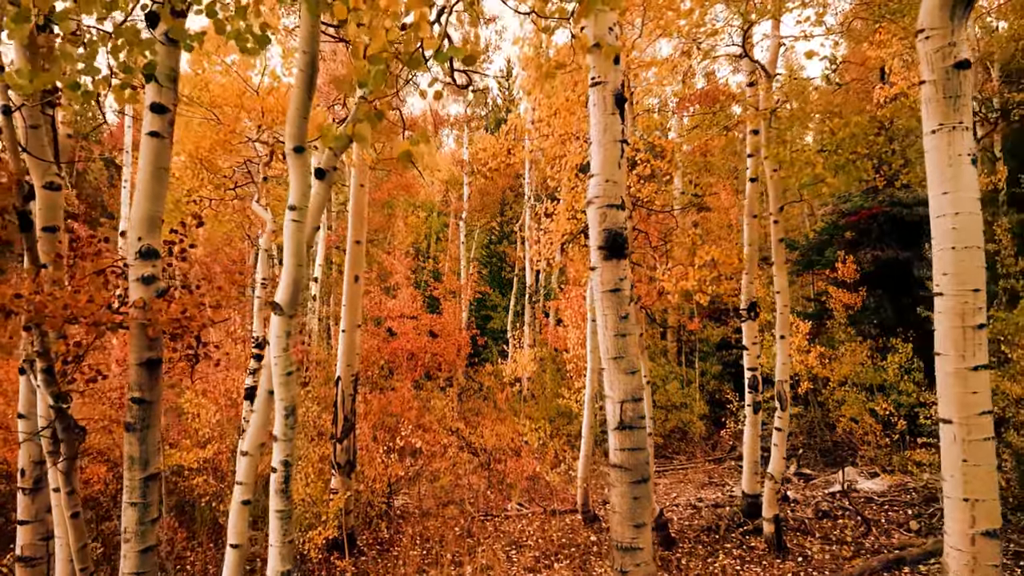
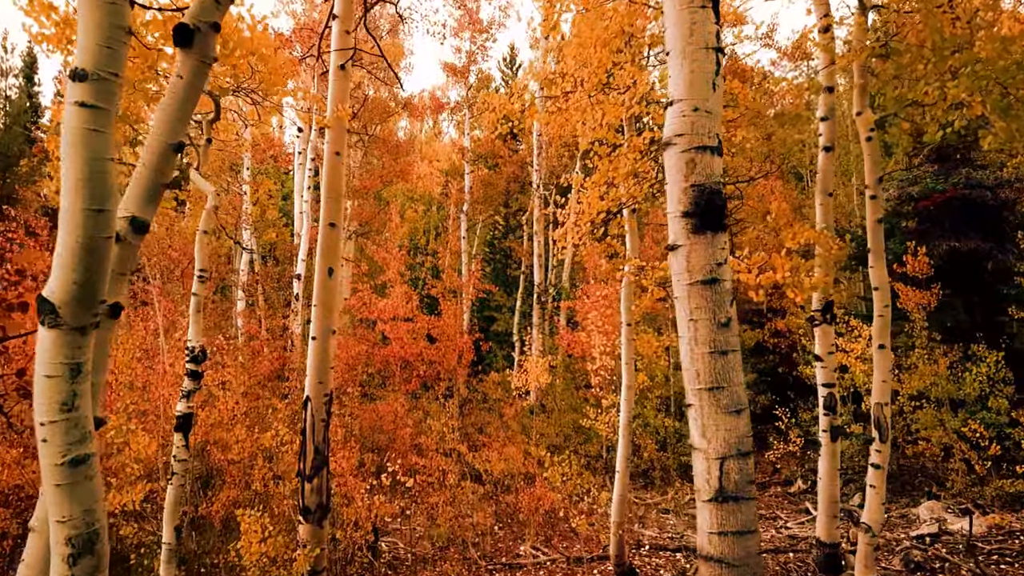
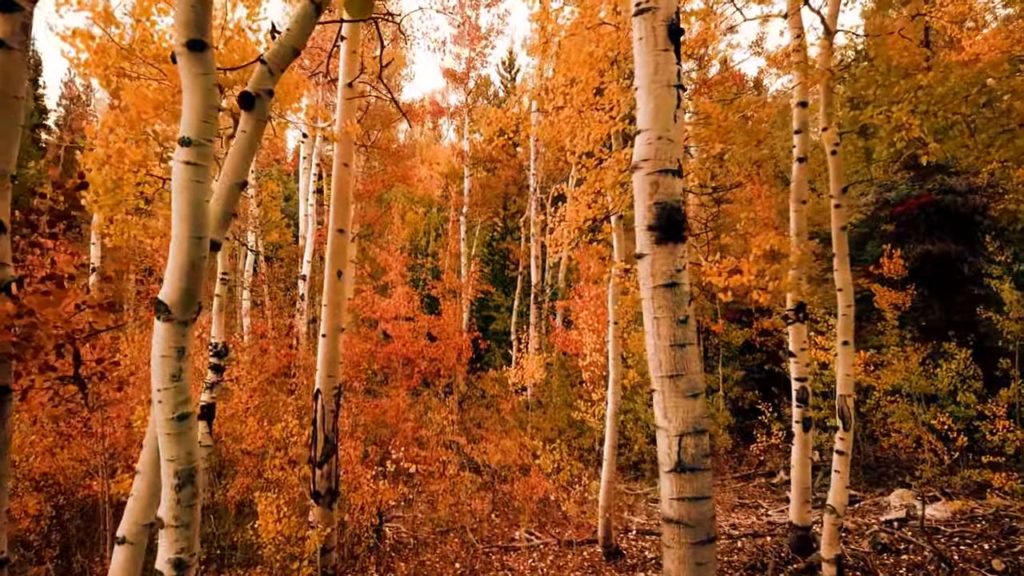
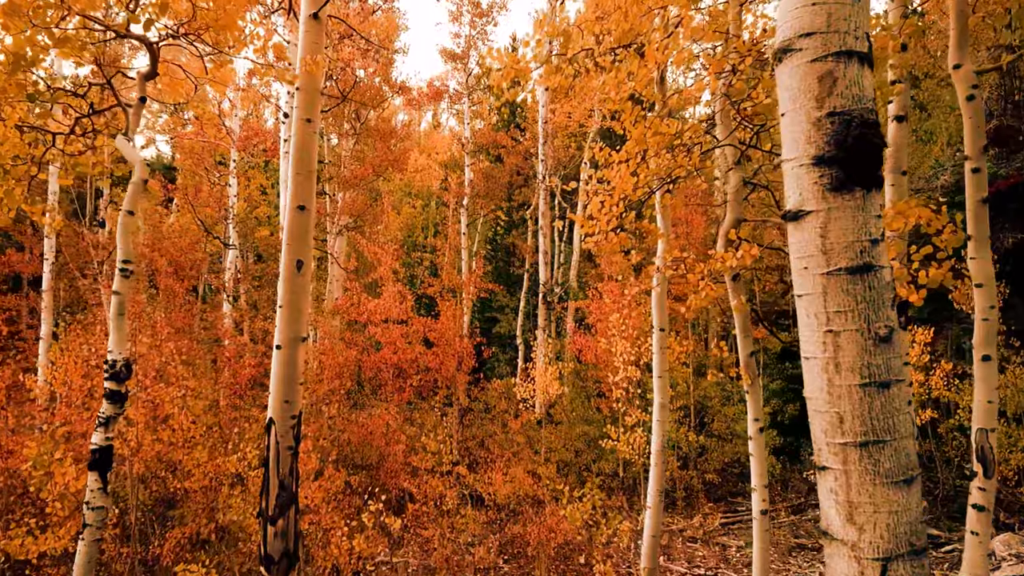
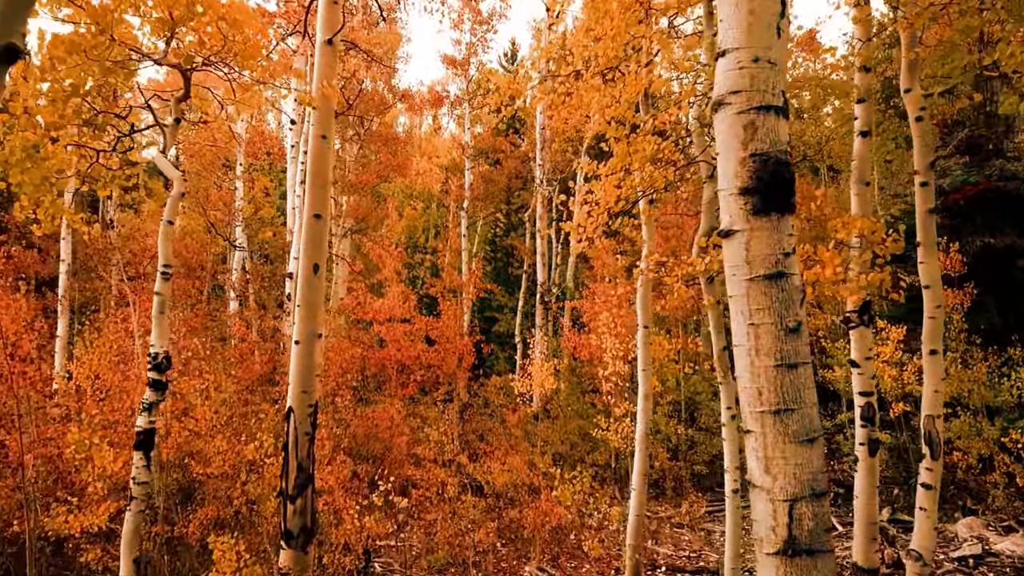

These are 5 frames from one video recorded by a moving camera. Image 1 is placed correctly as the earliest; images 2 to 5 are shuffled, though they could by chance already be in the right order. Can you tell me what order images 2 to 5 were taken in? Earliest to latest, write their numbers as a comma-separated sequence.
3, 2, 5, 4
